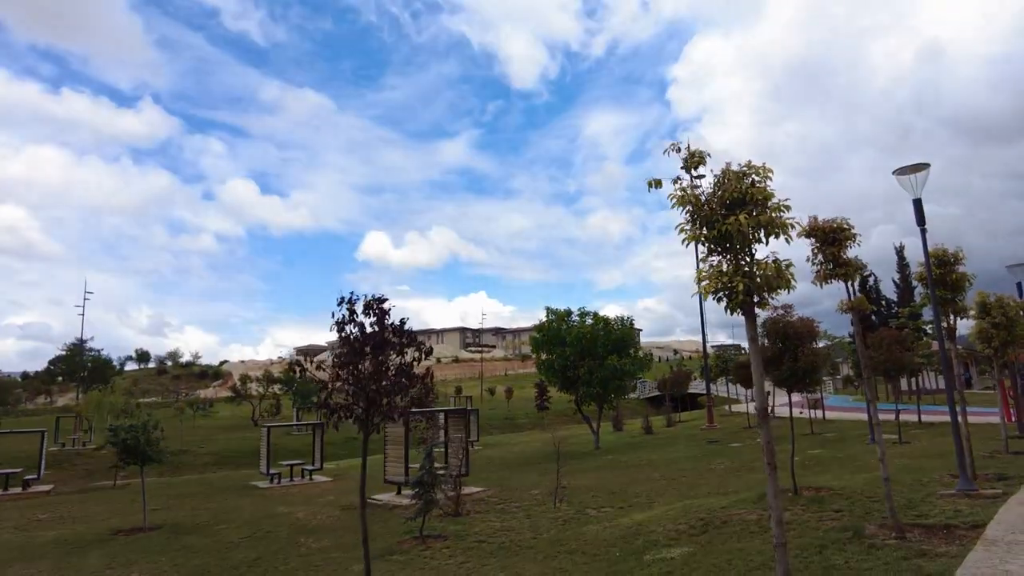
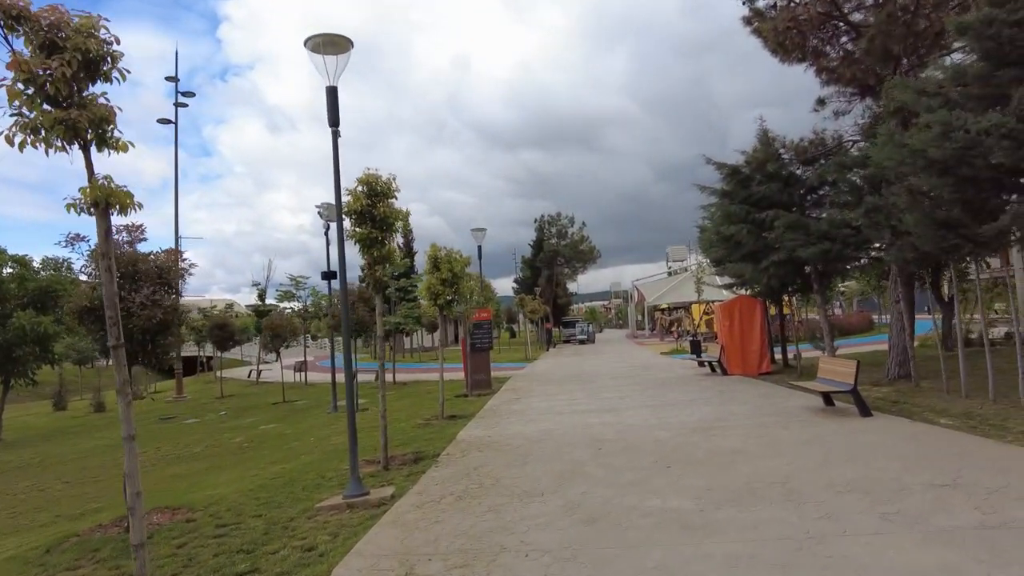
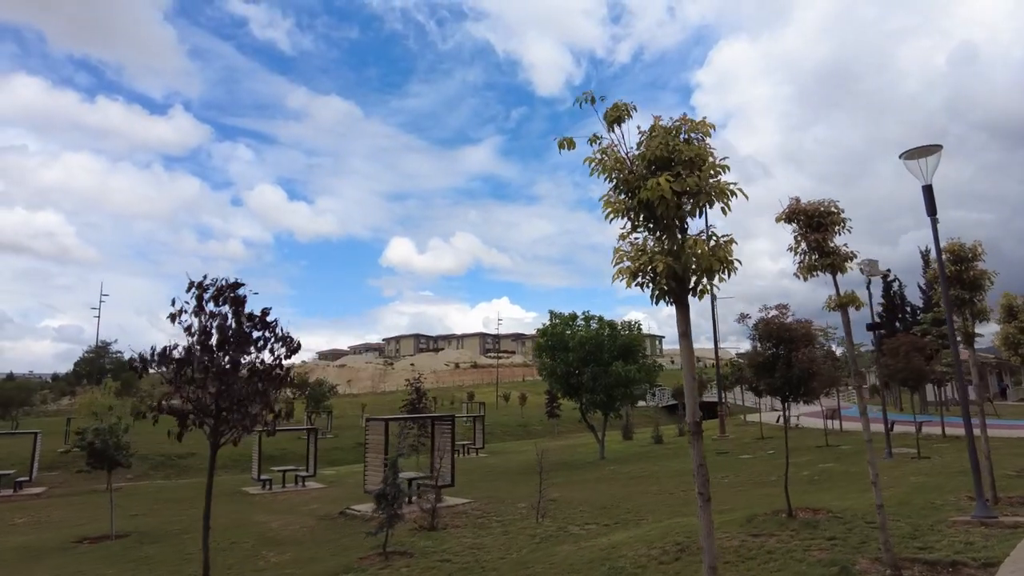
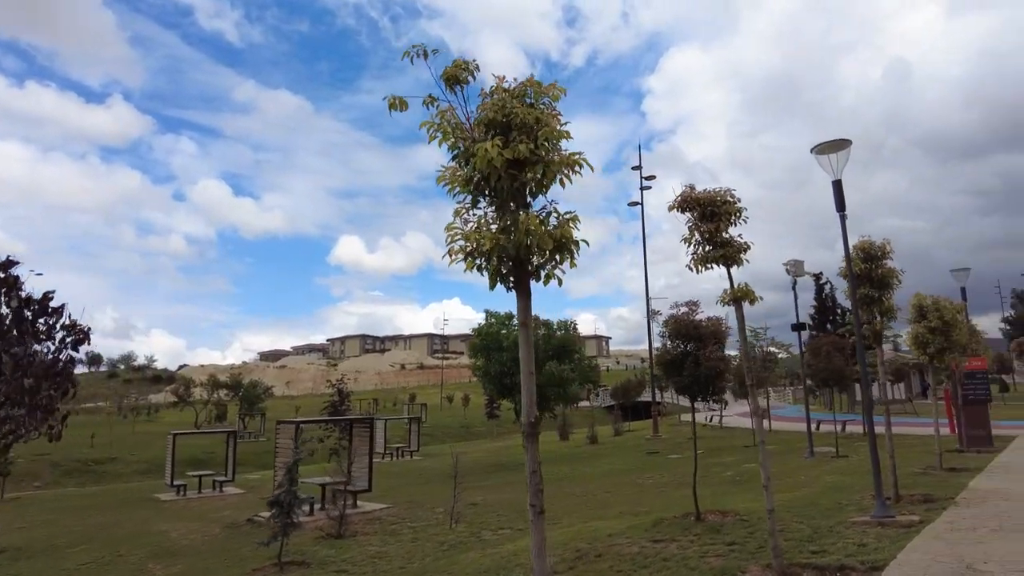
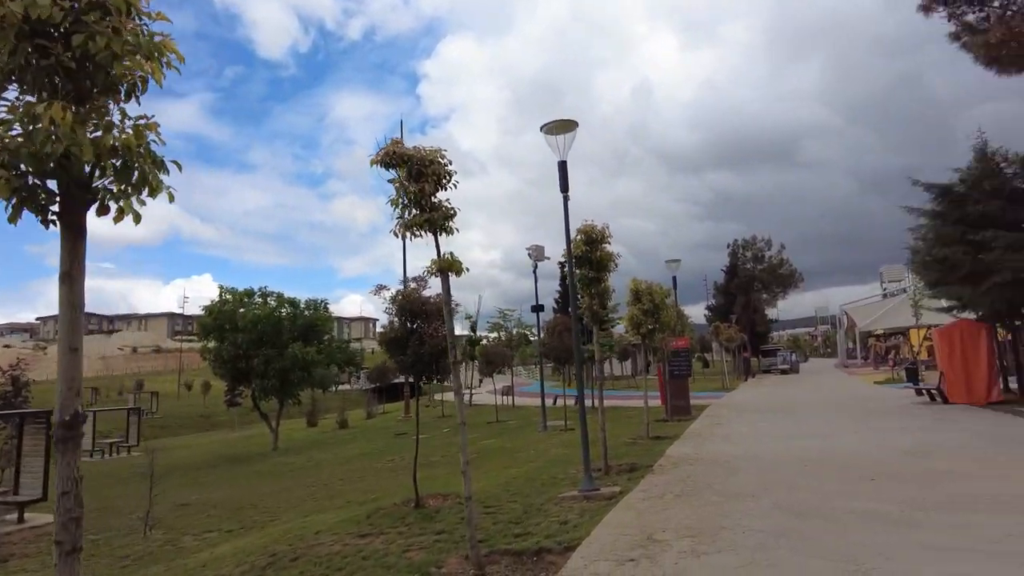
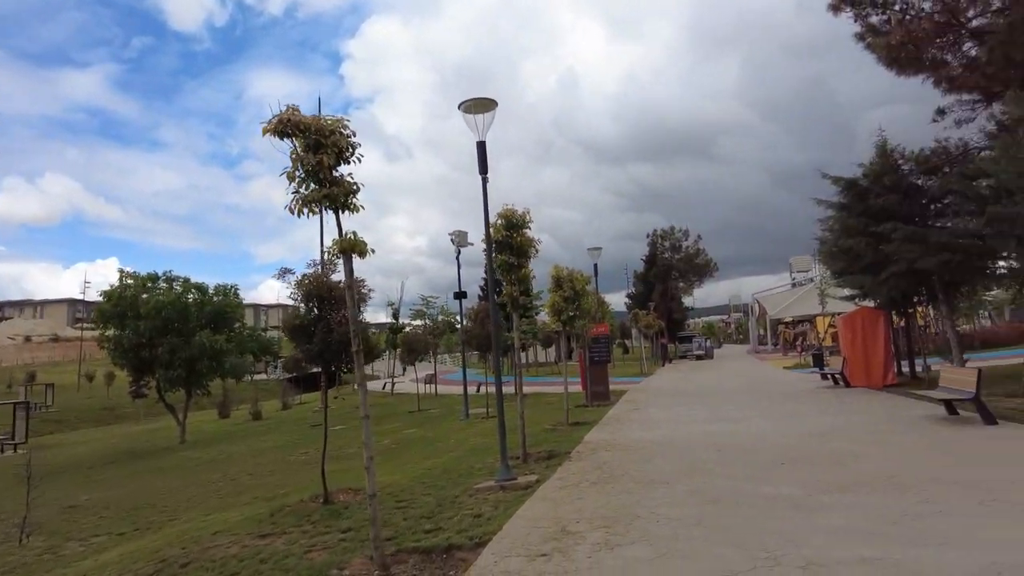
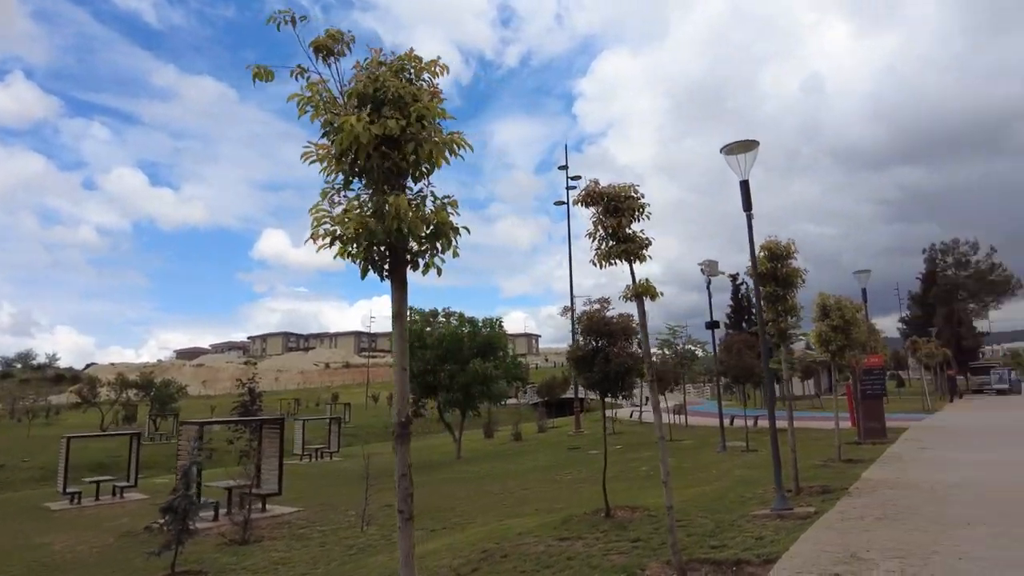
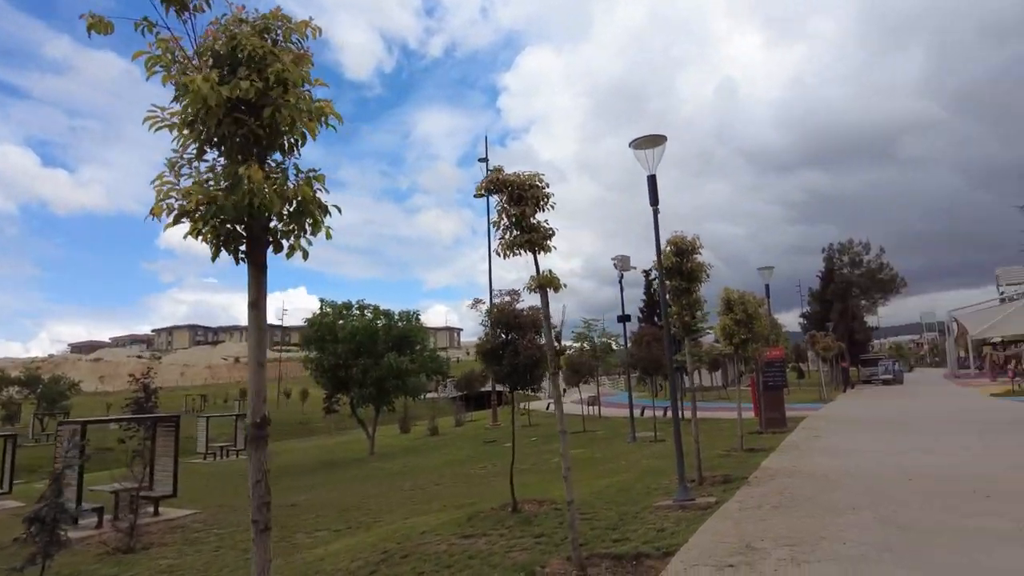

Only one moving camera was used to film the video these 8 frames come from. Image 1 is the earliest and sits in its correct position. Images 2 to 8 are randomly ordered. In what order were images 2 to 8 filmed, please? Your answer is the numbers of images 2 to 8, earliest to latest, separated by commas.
3, 4, 7, 8, 5, 6, 2
